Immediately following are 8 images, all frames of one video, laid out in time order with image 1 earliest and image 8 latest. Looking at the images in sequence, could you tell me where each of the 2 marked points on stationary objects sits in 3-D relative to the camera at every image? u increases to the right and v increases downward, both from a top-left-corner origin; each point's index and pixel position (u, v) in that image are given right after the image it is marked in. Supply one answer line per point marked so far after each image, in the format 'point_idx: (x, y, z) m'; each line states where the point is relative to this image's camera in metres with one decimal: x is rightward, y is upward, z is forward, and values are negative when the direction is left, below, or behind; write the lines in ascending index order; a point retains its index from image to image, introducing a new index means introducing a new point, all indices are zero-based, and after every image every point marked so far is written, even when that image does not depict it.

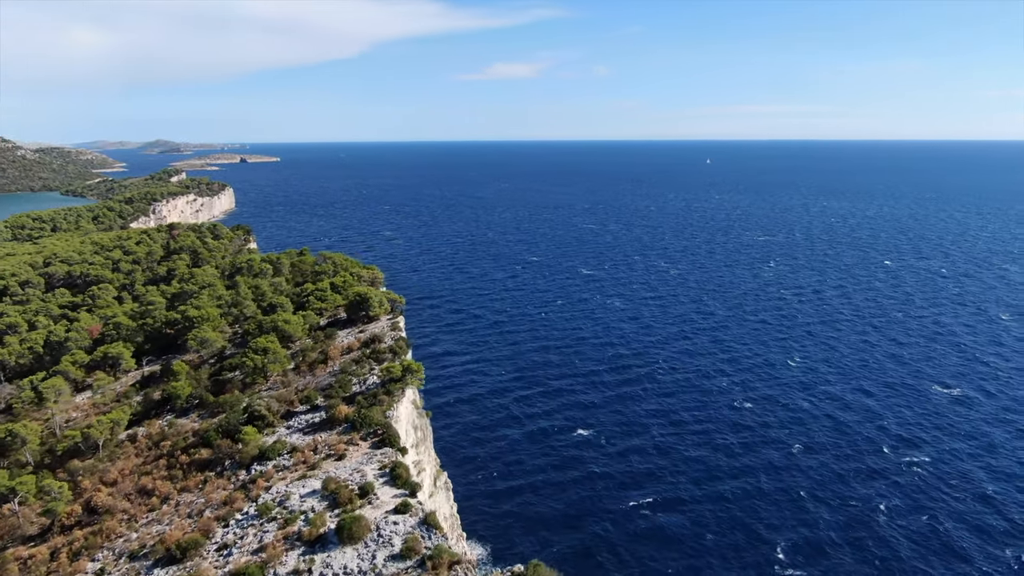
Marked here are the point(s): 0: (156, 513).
0: (-12.0, -7.6, +17.9) m
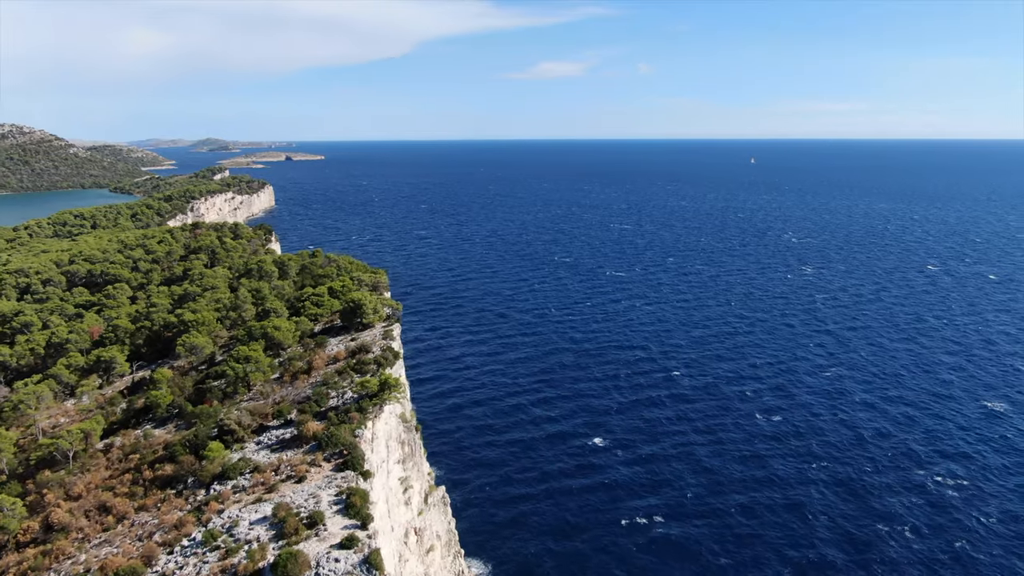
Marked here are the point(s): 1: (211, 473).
0: (-13.1, -8.0, +17.3) m
1: (-10.7, -6.5, +18.9) m
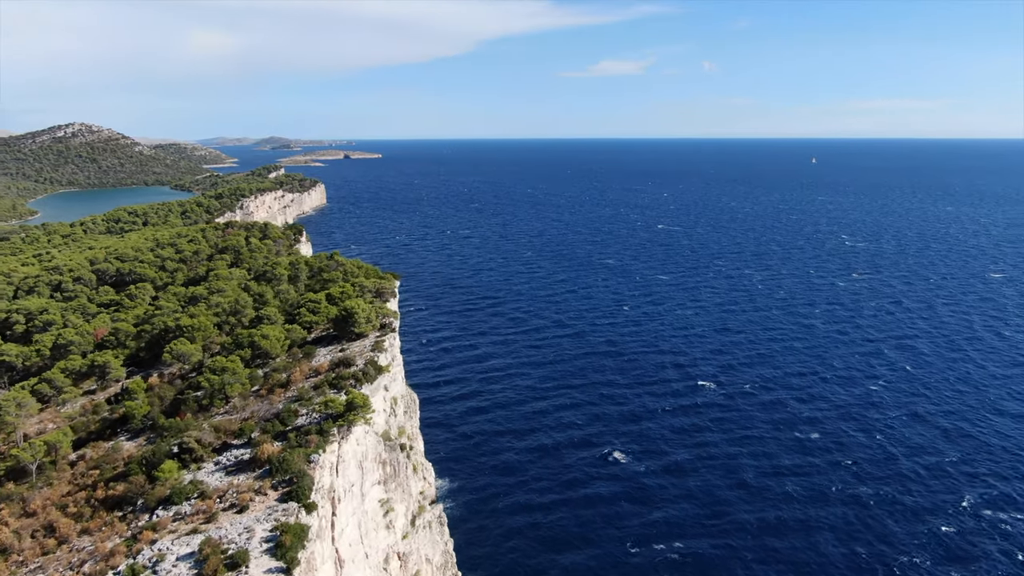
0: (-14.6, -8.4, +16.7) m
1: (-12.0, -7.1, +18.2) m
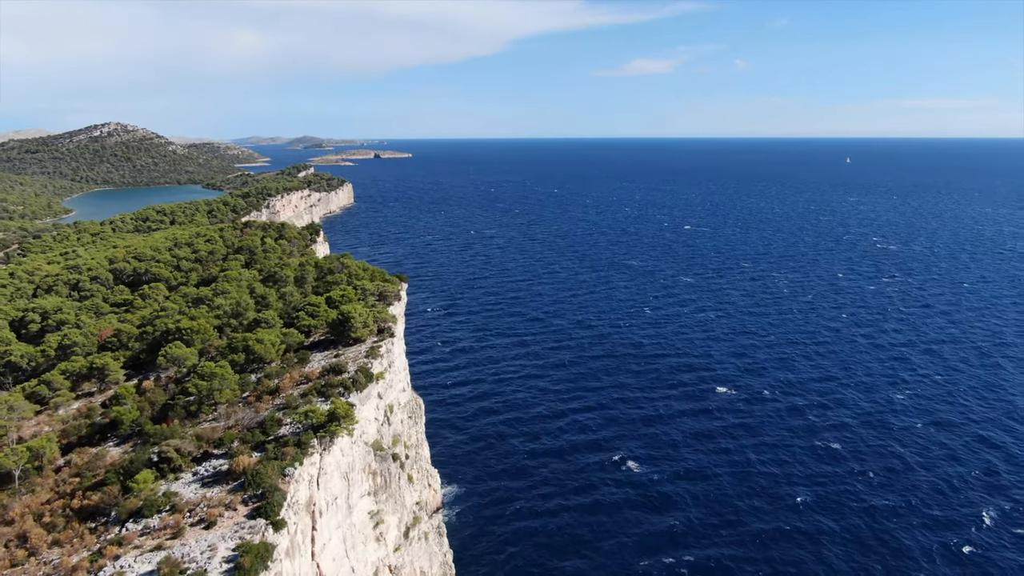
0: (-15.3, -8.7, +16.4) m
1: (-12.7, -7.3, +17.8) m
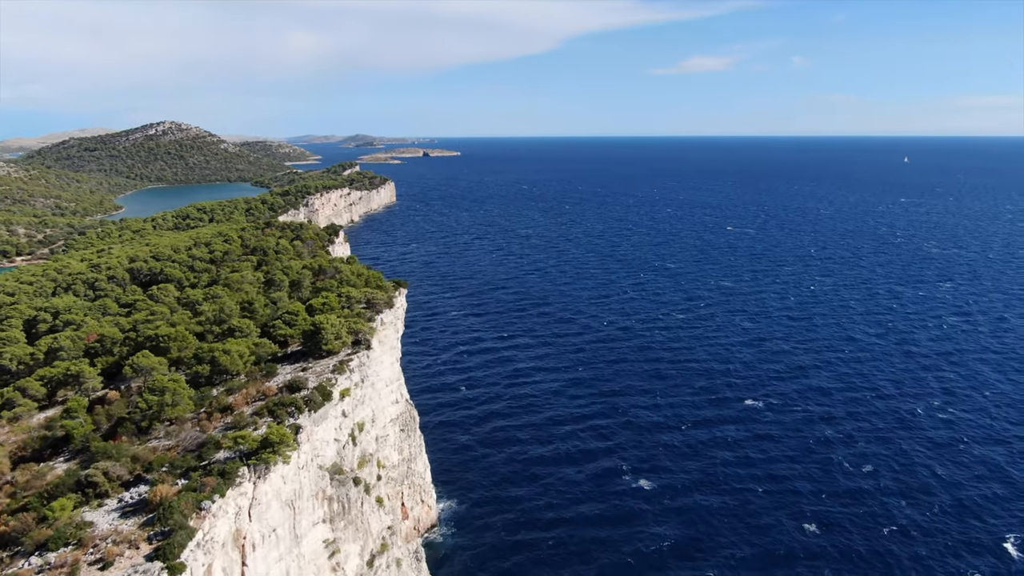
0: (-17.6, -9.3, +15.7) m
1: (-14.9, -7.9, +16.9) m
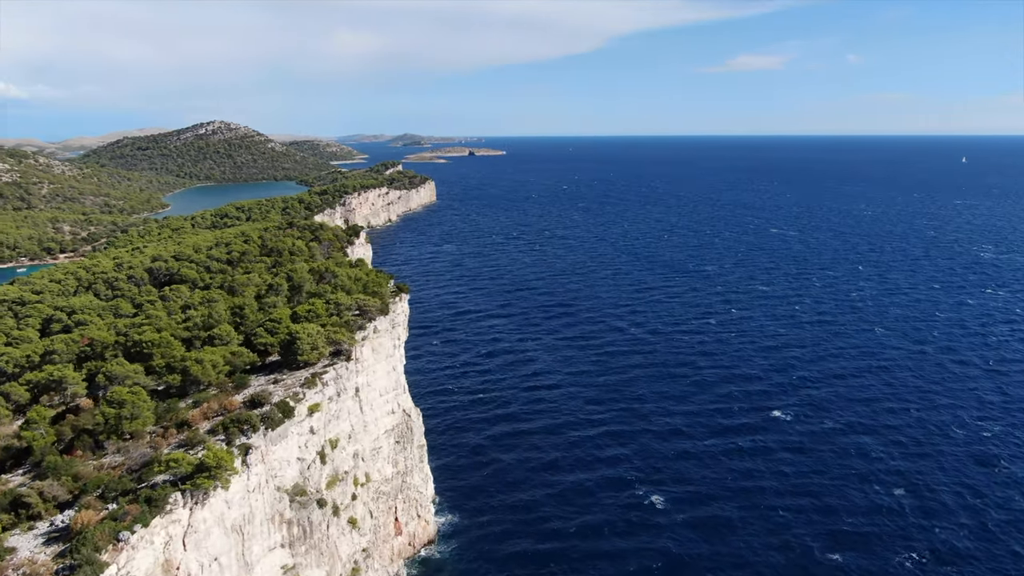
0: (-19.7, -9.7, +15.2) m
1: (-16.8, -8.4, +16.2) m
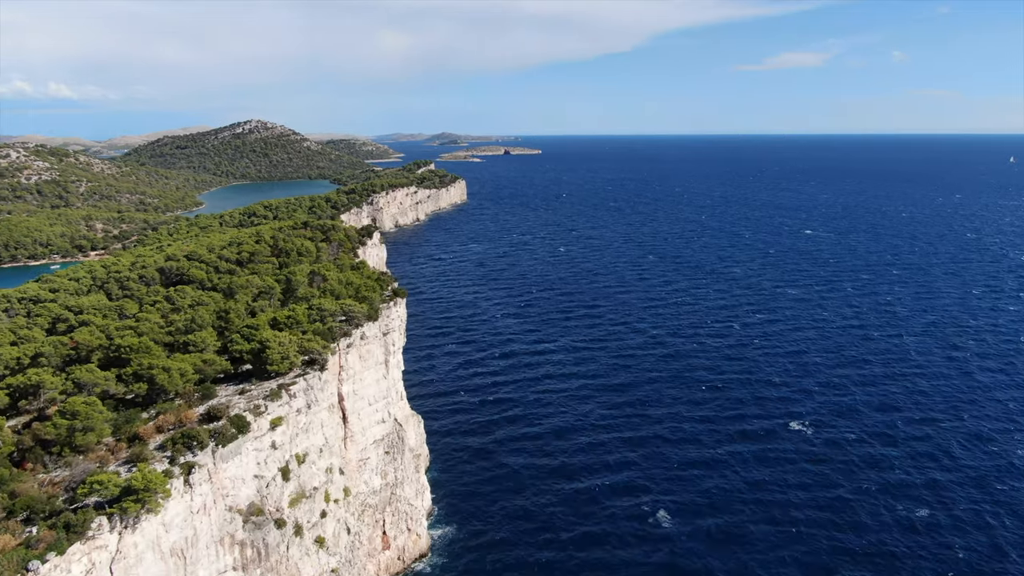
0: (-21.7, -10.1, +14.7) m
1: (-18.8, -8.8, +15.7) m
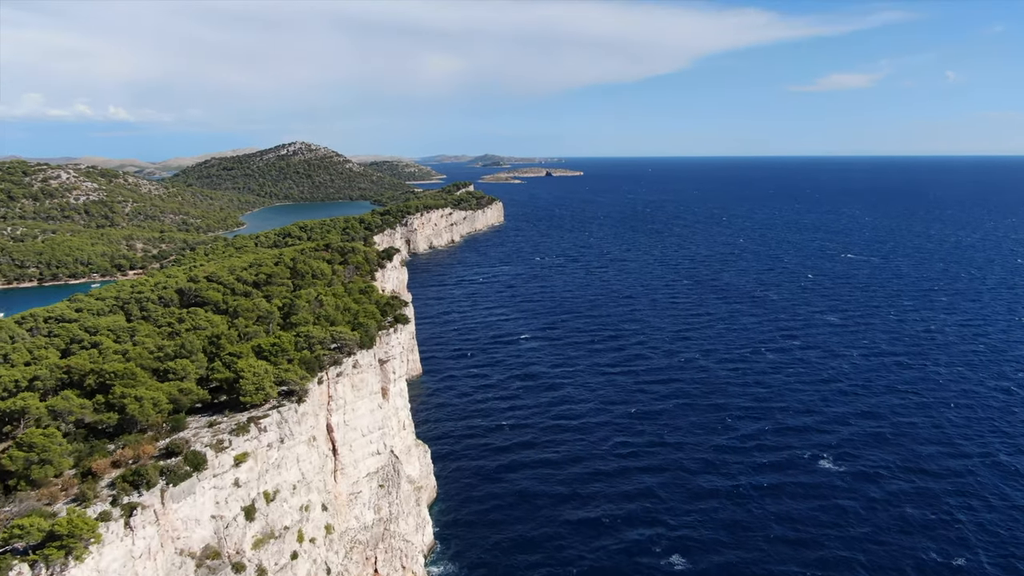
0: (-23.6, -11.0, +14.2) m
1: (-20.7, -9.8, +15.0) m
